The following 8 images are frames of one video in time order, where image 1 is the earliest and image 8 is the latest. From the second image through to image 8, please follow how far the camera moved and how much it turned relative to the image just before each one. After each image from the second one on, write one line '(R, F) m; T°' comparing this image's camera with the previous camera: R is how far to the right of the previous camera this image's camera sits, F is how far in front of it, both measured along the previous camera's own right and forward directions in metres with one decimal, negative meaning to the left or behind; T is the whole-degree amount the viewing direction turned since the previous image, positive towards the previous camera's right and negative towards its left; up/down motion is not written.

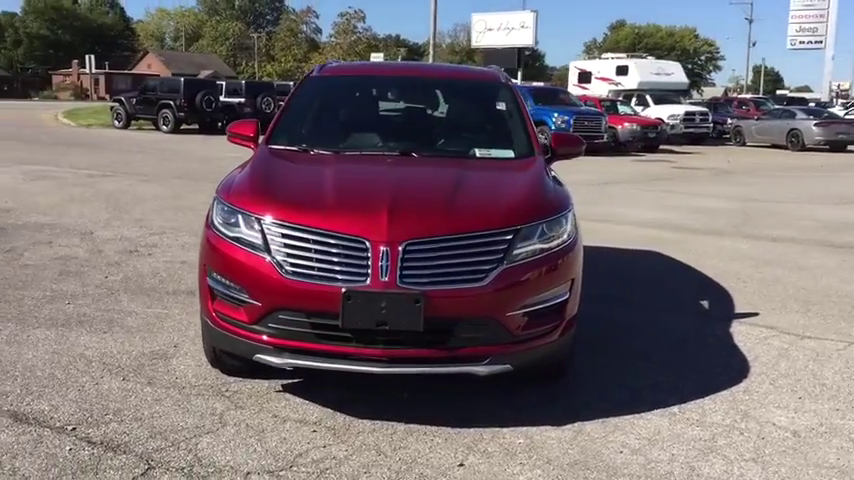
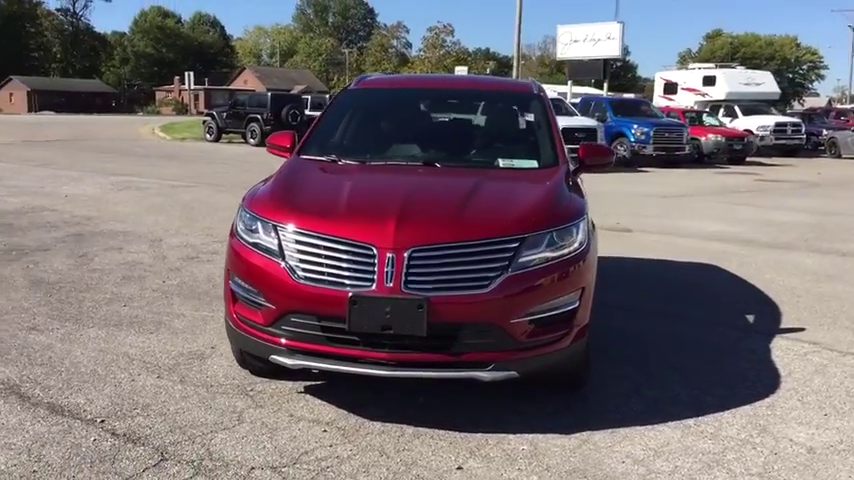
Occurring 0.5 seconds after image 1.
(+0.4, -0.1) m; -6°
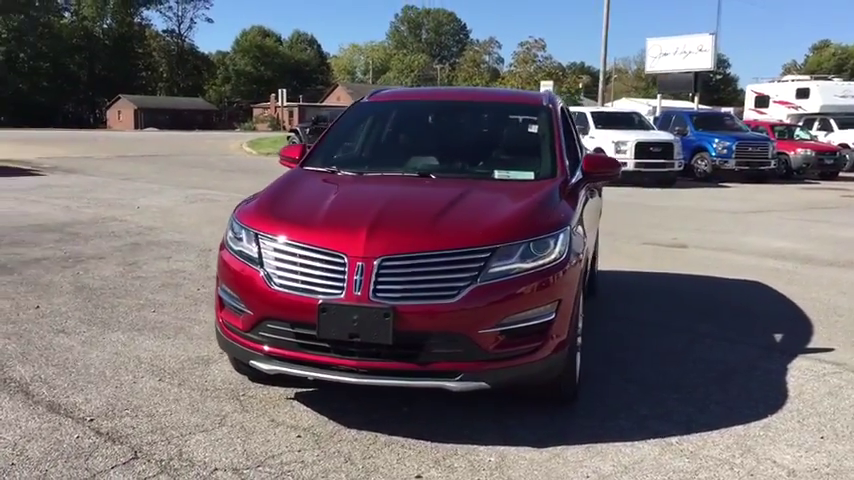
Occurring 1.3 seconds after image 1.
(+0.6, 0.0) m; -6°
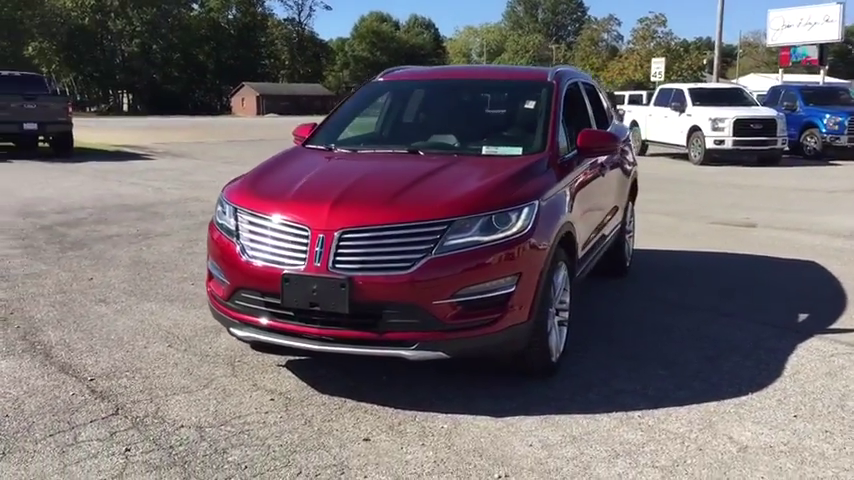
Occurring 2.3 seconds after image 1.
(+0.8, -0.1) m; -8°
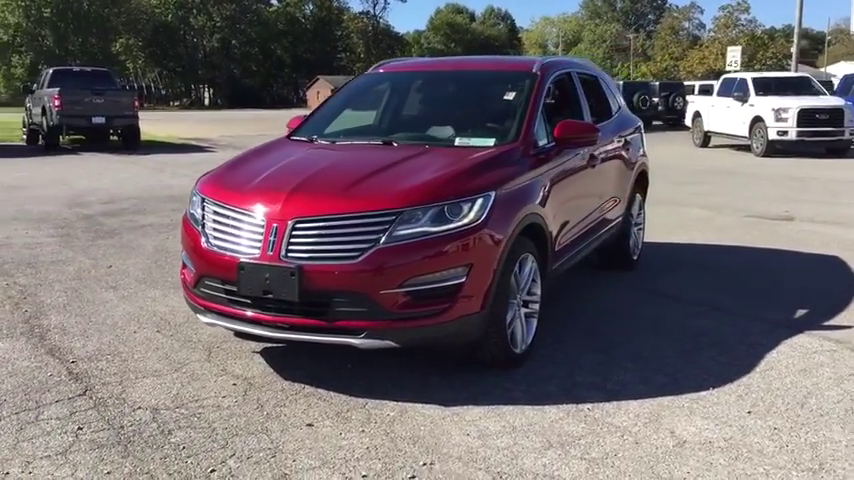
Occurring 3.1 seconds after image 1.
(+0.6, 0.0) m; -5°
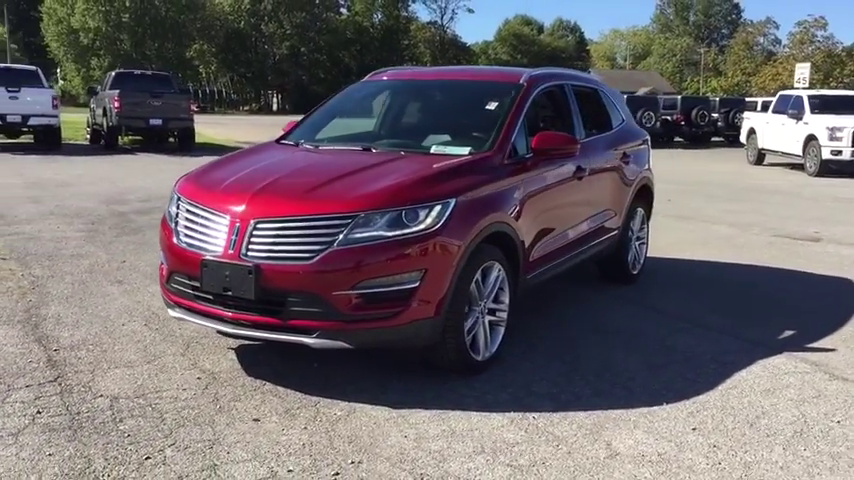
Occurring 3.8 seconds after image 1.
(+0.6, -0.1) m; -4°
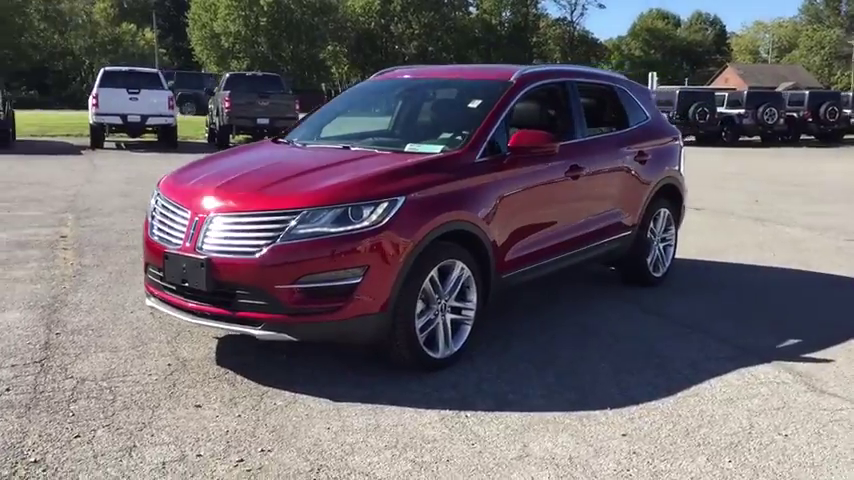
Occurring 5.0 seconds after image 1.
(+1.0, 0.0) m; -9°
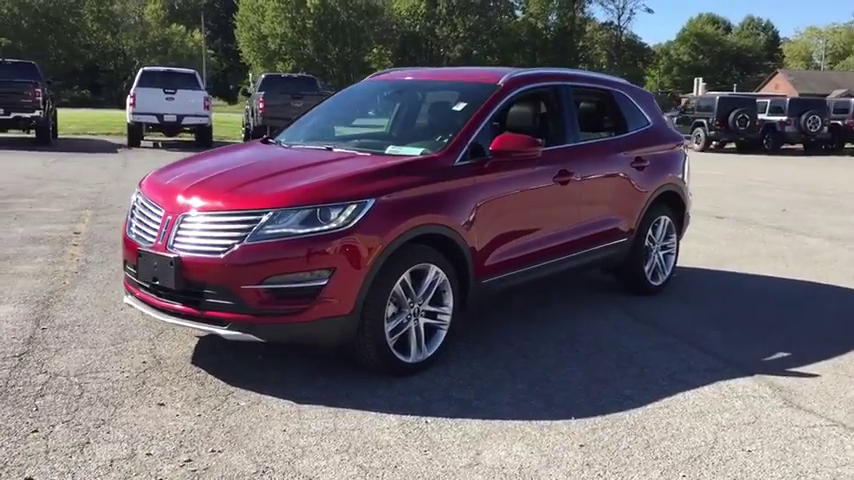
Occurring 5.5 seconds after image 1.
(+0.4, +0.1) m; -3°
